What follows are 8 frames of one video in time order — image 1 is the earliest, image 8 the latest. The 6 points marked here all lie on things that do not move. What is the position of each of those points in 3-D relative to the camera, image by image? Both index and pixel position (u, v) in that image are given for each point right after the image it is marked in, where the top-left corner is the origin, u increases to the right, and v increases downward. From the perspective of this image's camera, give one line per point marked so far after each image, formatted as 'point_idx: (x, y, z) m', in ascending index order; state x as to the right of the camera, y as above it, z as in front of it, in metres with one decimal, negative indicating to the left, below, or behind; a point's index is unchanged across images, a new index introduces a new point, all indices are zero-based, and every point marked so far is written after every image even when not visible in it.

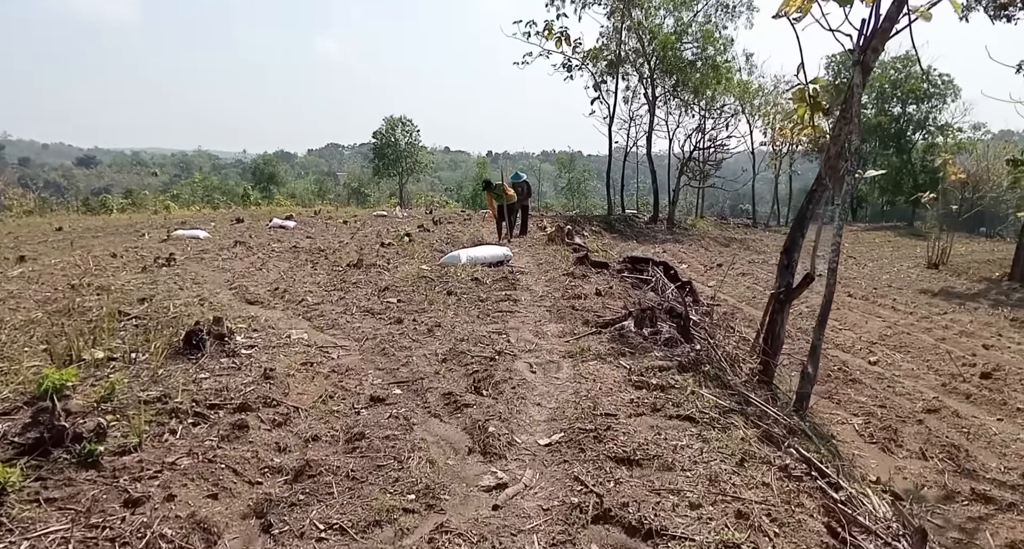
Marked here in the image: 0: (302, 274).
0: (-3.0, 0.0, +8.5) m
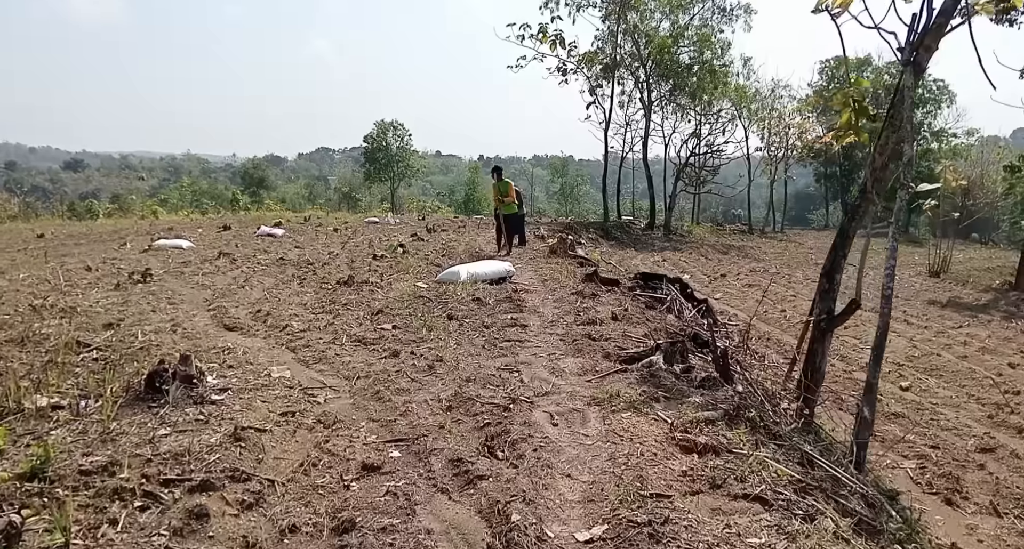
0: (-3.0, -0.2, +7.8) m
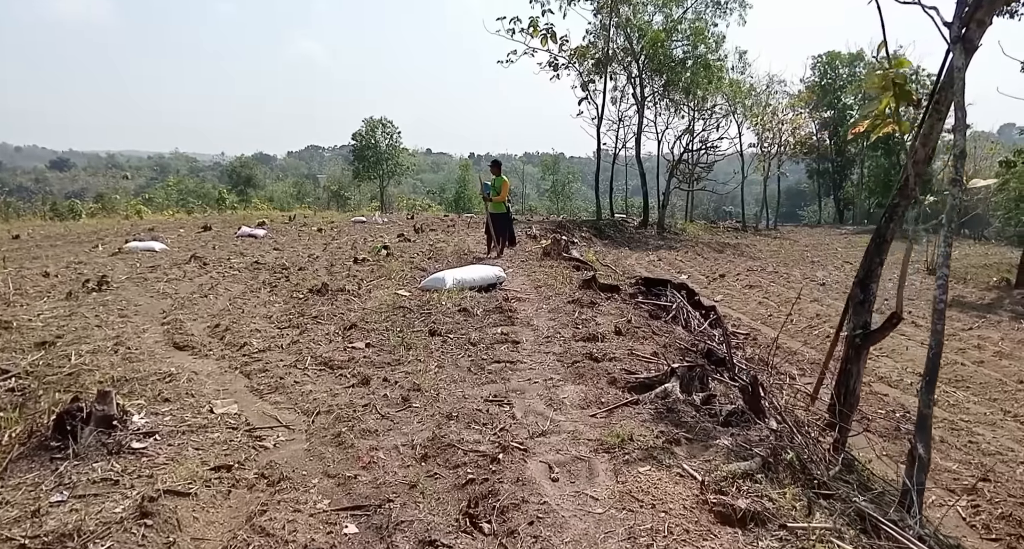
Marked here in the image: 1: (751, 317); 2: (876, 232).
0: (-3.1, -0.3, +7.1) m
1: (+4.5, -0.8, +11.1) m
2: (+2.7, +0.3, +4.5) m
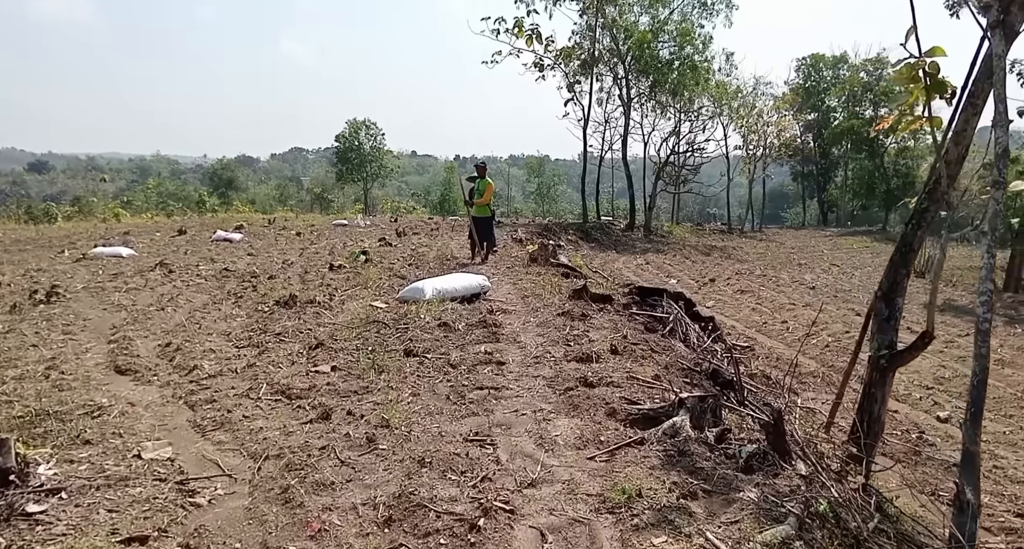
0: (-3.2, -0.4, +6.5) m
1: (+4.2, -0.9, +10.7) m
2: (+2.6, +0.2, +4.0) m
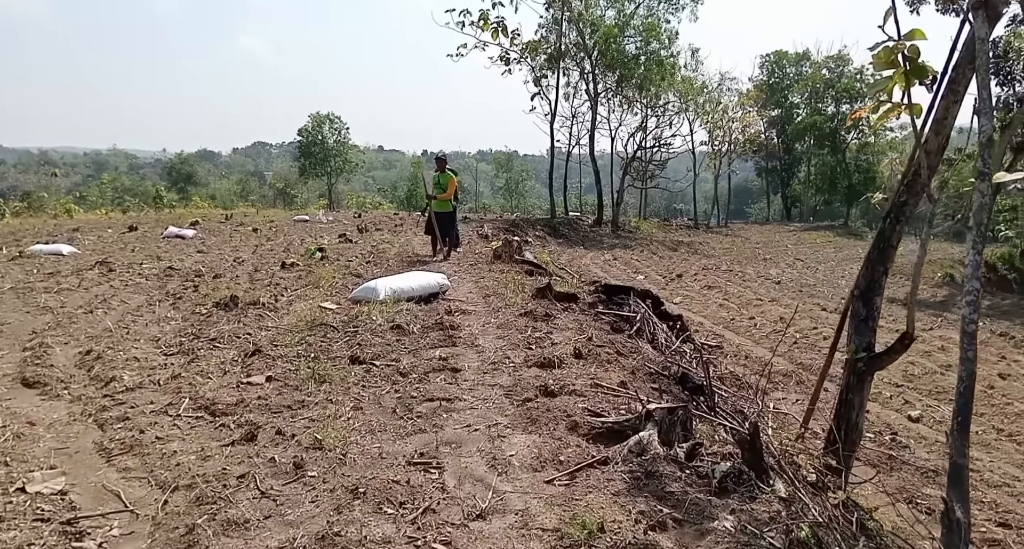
0: (-3.7, -0.4, +6.0) m
1: (+3.6, -0.8, +10.5) m
2: (+2.3, +0.2, +3.8) m
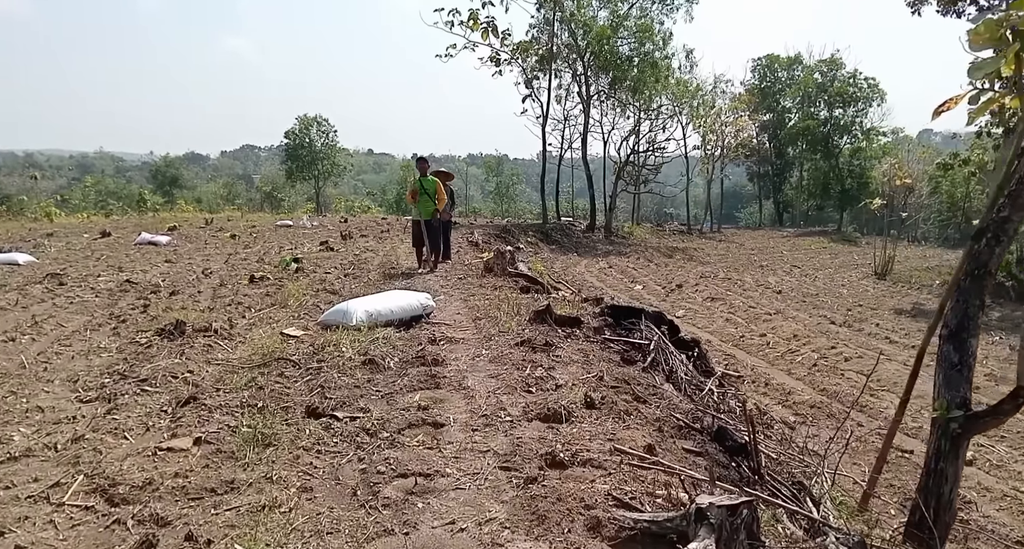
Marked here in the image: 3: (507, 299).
0: (-3.7, -0.6, +5.1) m
1: (+3.4, -1.1, +9.8) m
2: (+2.3, +0.1, +3.0) m
3: (-0.1, -0.3, +6.6) m
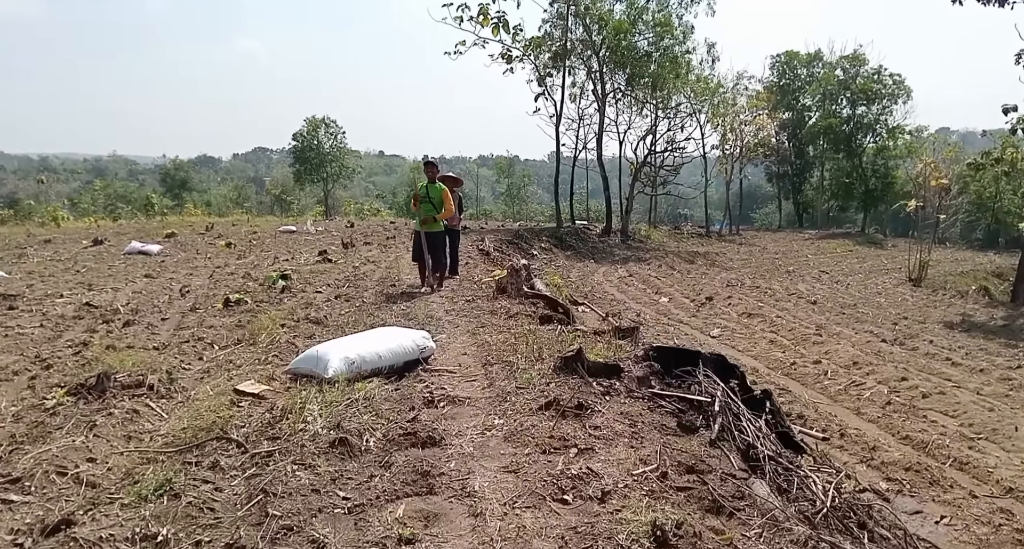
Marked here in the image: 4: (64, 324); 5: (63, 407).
0: (-3.6, -0.9, +3.9) m
1: (+3.7, -1.3, +8.5) m
2: (+2.4, -0.2, +1.7) m
3: (+0.1, -0.5, +5.3) m
4: (-5.0, -0.6, +6.5) m
5: (-2.8, -0.8, +3.8) m
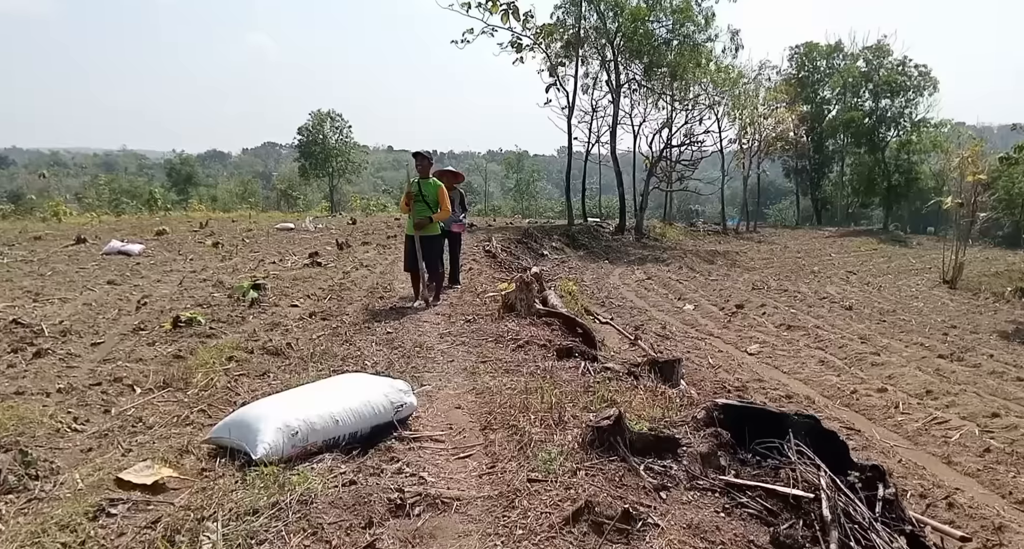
0: (-3.5, -1.1, +2.7) m
1: (+3.8, -1.5, +7.1) m
2: (+2.4, -0.4, +0.4) m
3: (+0.2, -0.7, +4.0) m
4: (-4.9, -0.7, +5.3) m
5: (-2.8, -1.0, +2.5) m
